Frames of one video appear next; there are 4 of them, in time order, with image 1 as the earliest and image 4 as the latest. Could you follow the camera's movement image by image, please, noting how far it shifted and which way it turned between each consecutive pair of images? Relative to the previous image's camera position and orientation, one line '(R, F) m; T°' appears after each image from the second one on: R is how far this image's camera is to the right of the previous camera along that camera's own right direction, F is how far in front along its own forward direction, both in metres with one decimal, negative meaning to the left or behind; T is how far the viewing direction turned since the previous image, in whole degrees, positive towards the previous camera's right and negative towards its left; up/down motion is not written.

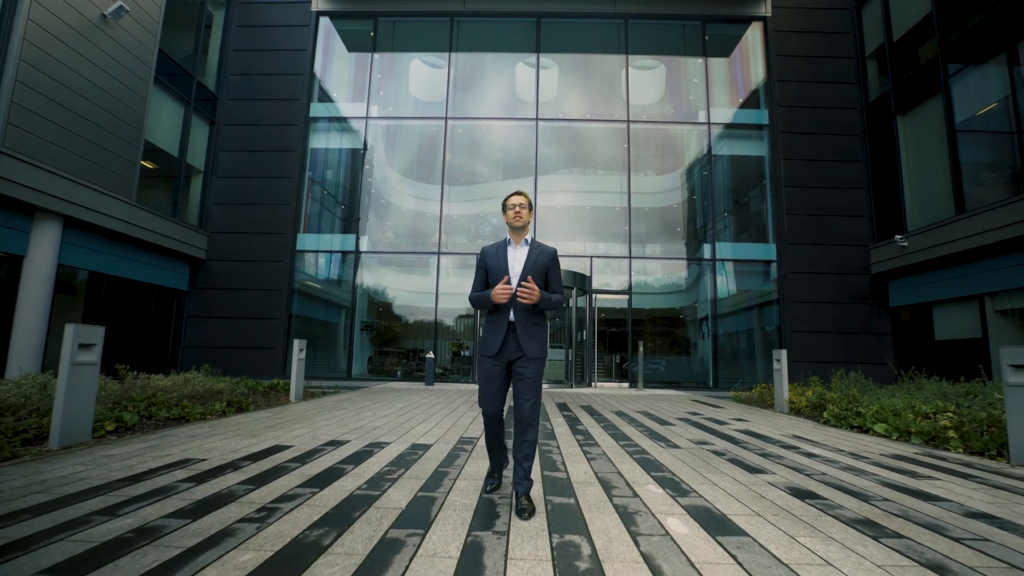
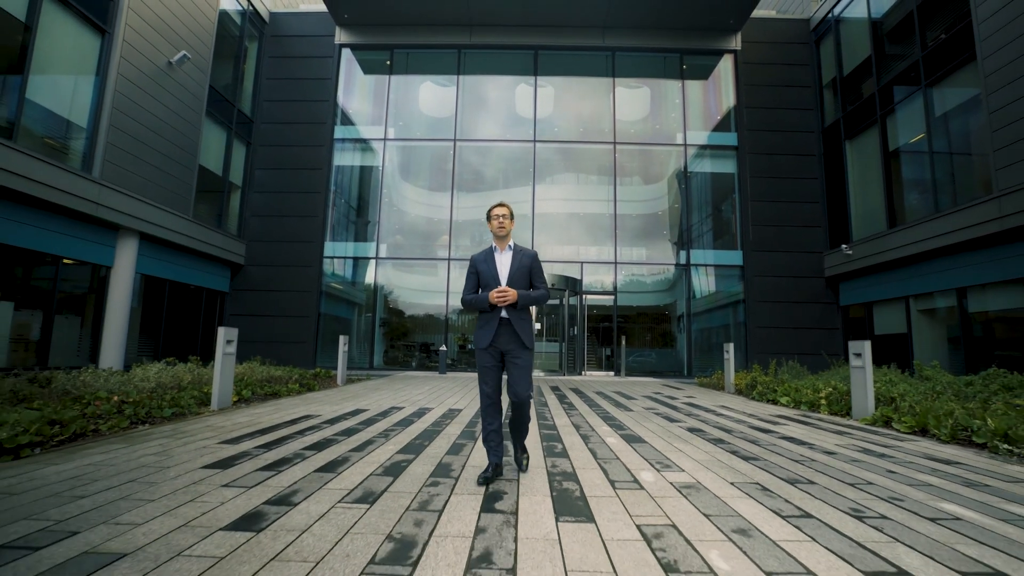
(-0.1, -1.6) m; 0°
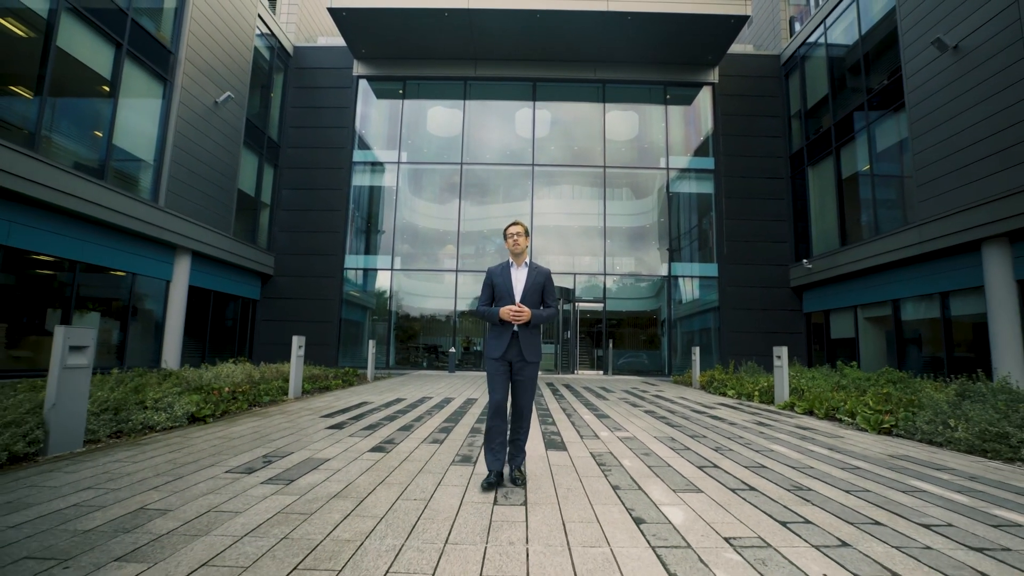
(-0.1, -1.5) m; 0°
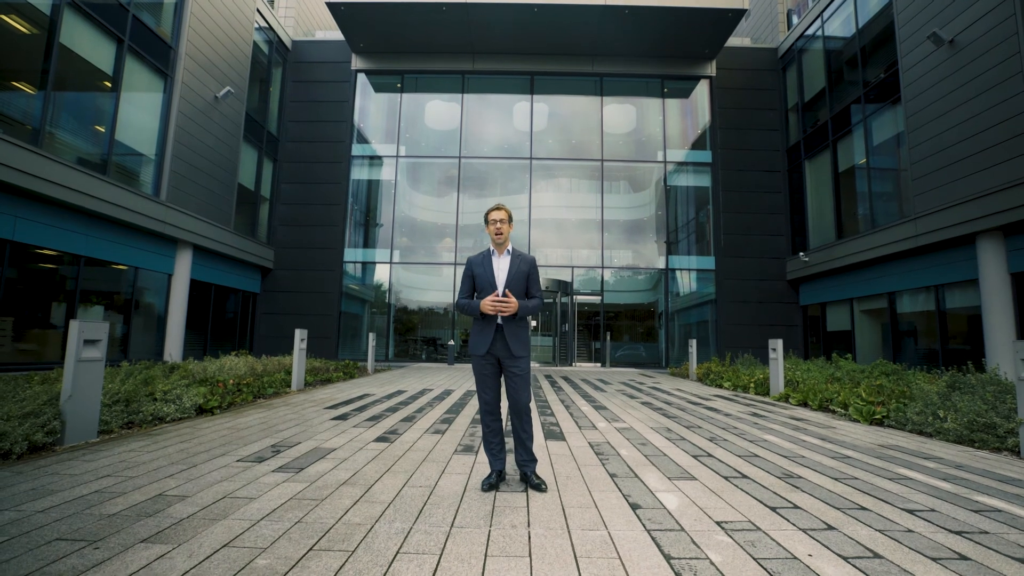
(0.0, -0.1) m; 0°
